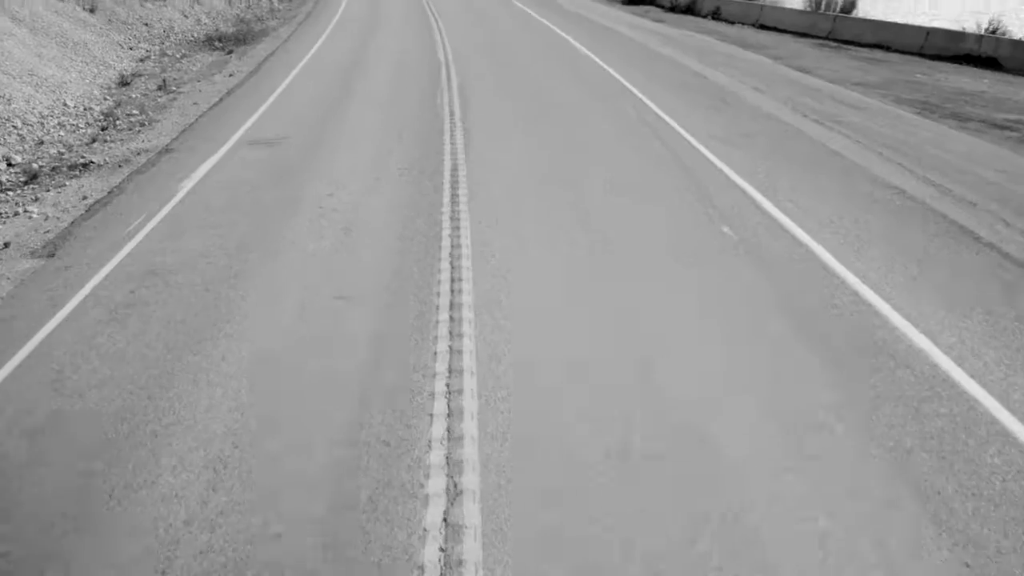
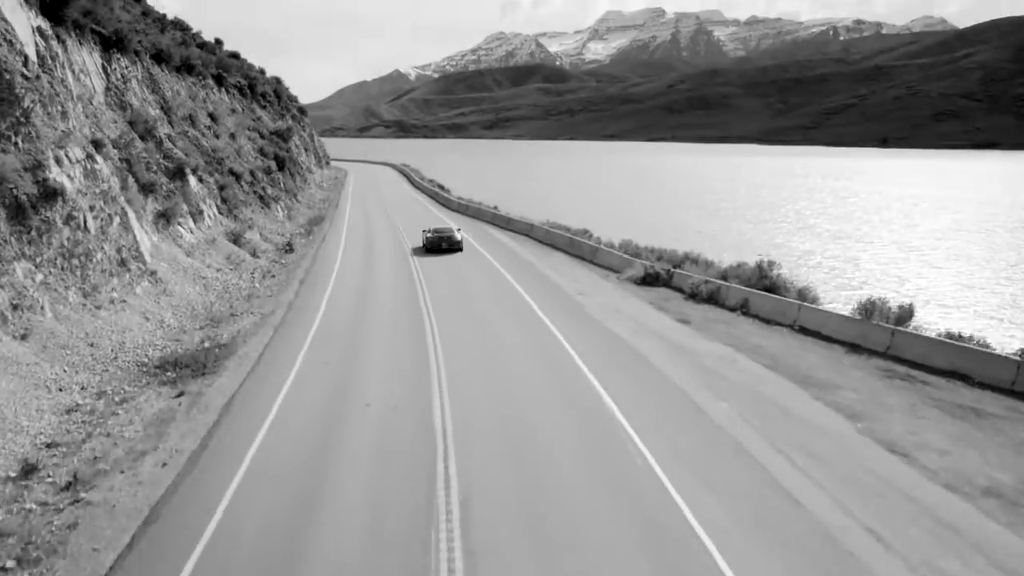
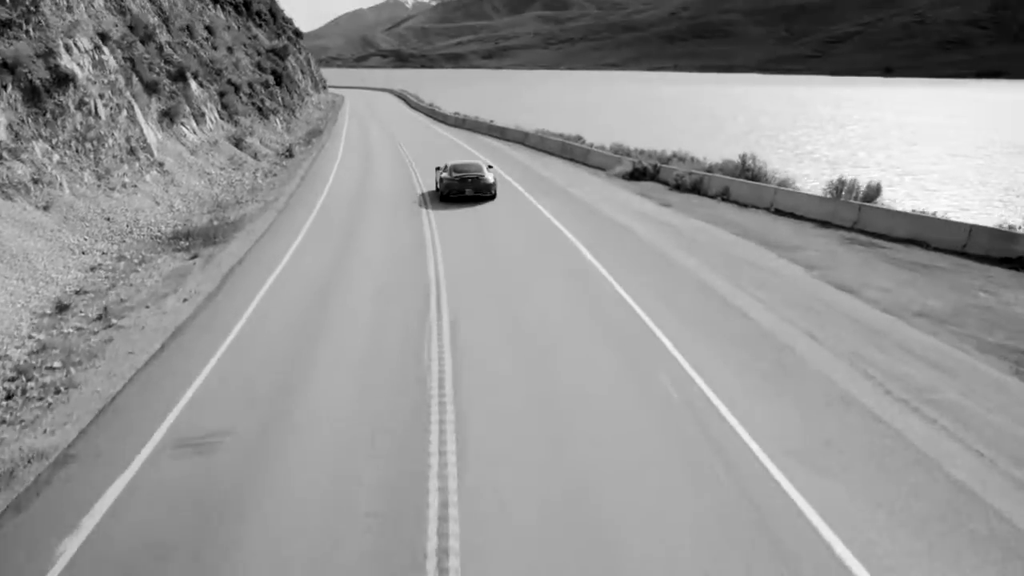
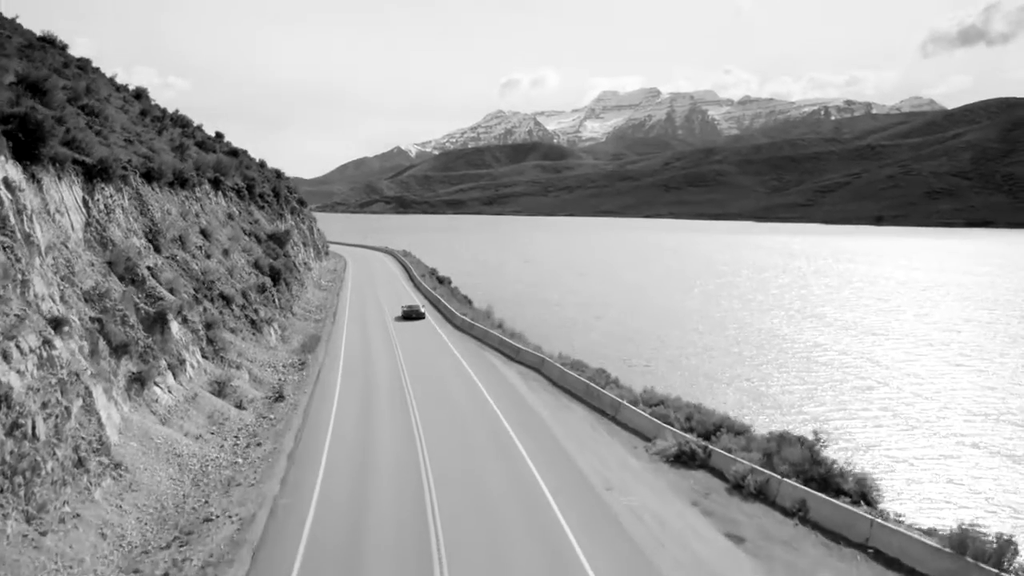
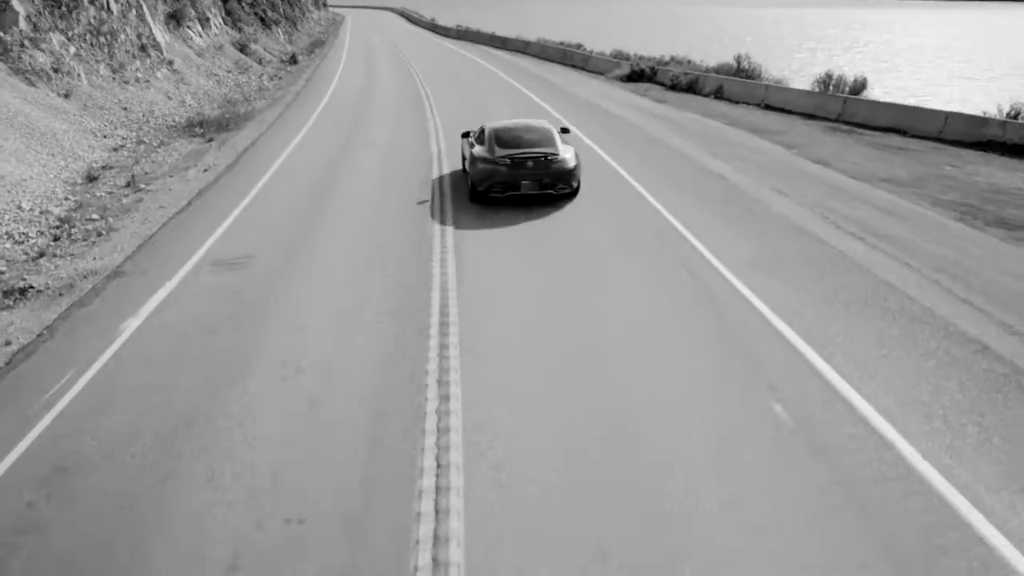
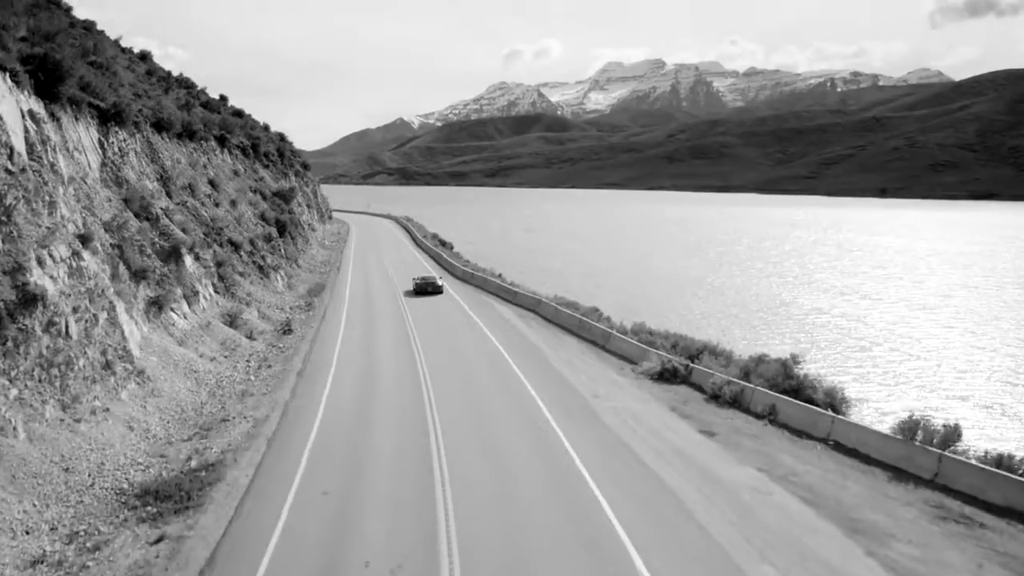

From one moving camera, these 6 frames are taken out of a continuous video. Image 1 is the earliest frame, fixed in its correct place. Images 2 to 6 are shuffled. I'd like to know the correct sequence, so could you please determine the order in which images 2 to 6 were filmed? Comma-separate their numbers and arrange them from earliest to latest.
5, 3, 2, 6, 4
